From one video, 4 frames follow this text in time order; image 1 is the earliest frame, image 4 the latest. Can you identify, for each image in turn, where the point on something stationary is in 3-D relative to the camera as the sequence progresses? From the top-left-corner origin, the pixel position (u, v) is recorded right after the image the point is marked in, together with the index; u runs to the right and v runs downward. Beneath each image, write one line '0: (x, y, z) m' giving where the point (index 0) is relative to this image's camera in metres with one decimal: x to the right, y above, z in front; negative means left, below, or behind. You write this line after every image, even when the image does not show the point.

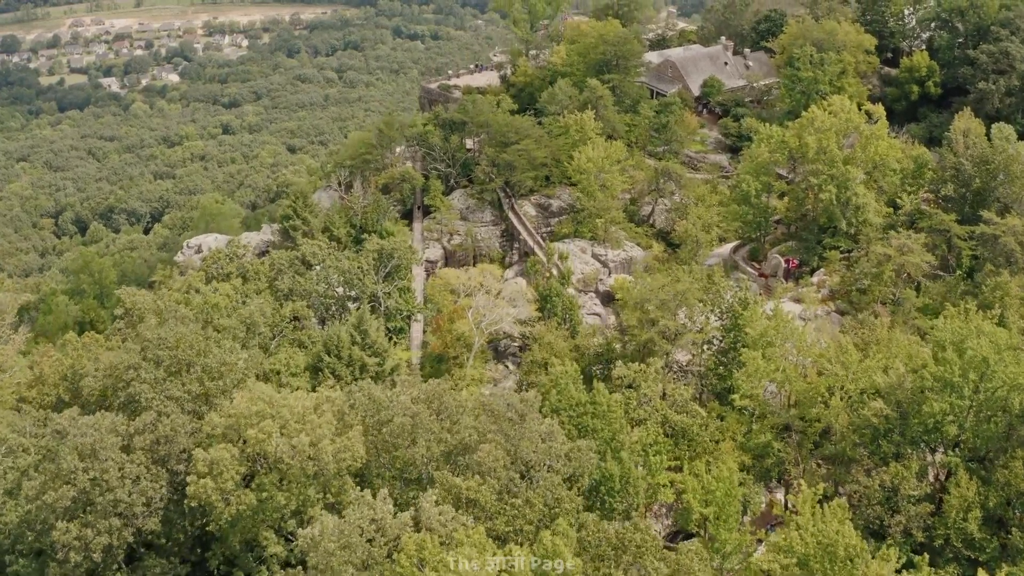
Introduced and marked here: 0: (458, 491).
0: (-0.9, -3.5, +19.9) m
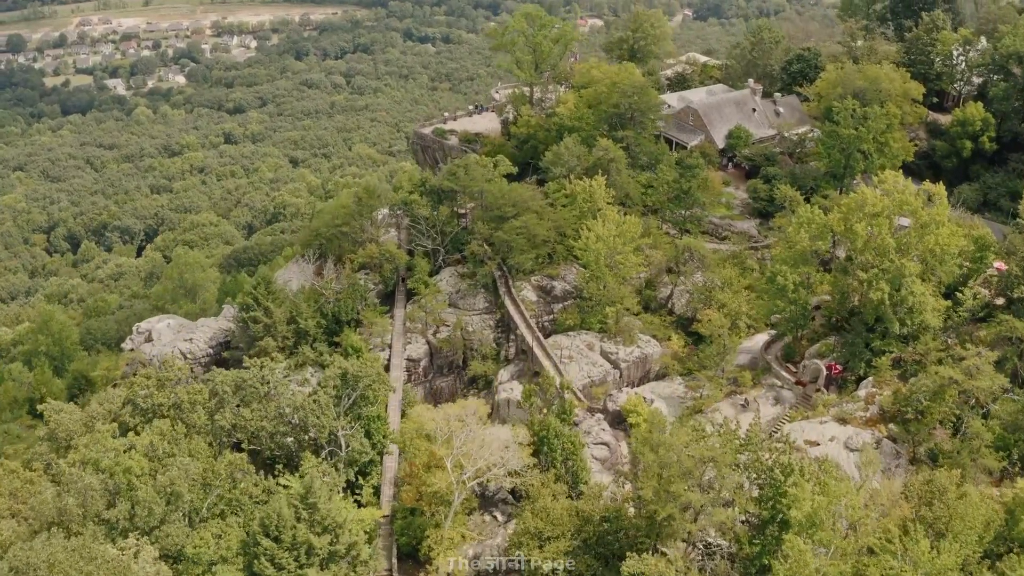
0: (-1.4, -6.9, +14.0) m
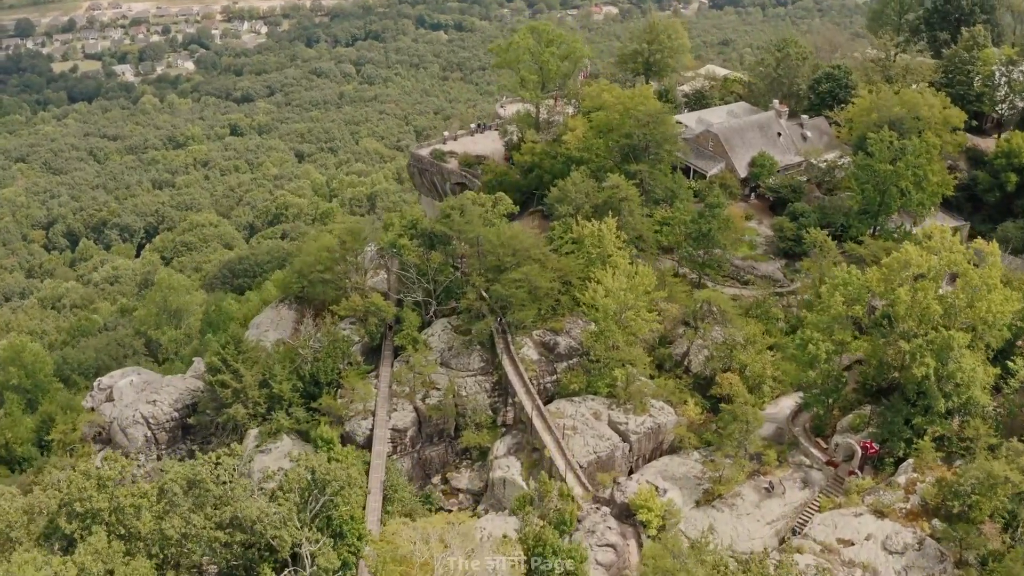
0: (-1.8, -9.1, +10.4) m
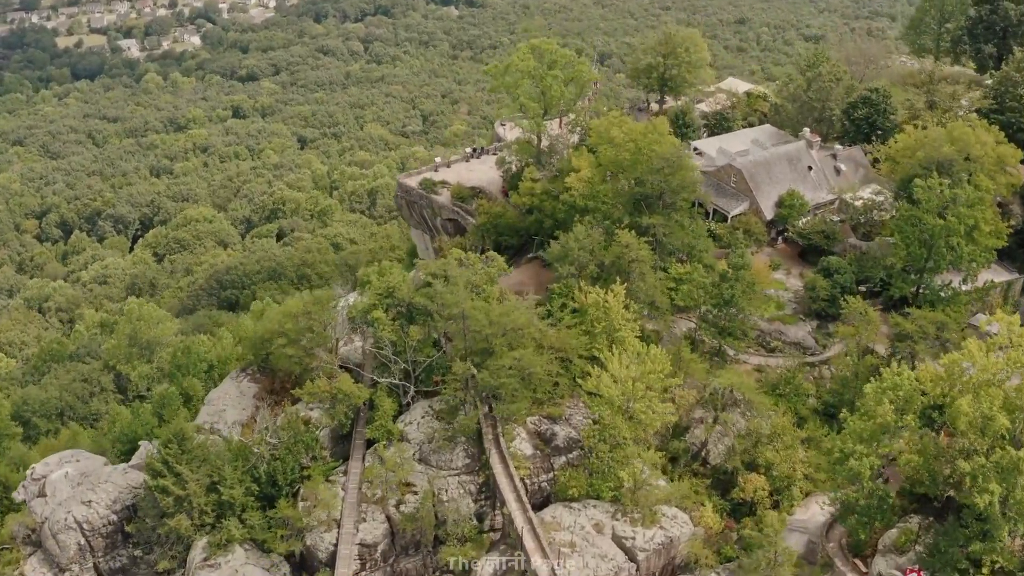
0: (-2.4, -11.9, +5.8) m
